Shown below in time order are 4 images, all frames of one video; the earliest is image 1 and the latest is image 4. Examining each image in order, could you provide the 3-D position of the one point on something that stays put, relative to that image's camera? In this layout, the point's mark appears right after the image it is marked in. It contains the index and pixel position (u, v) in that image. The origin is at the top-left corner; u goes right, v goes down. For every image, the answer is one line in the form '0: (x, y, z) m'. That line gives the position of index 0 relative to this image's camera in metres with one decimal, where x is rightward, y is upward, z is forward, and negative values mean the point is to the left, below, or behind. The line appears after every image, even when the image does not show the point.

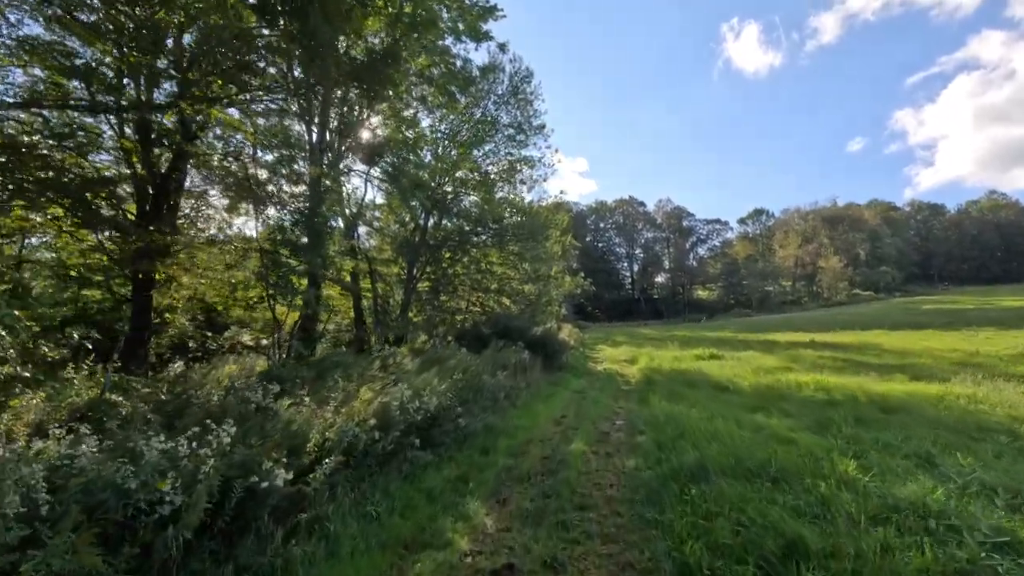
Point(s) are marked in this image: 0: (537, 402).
0: (+0.6, -2.5, +12.5) m
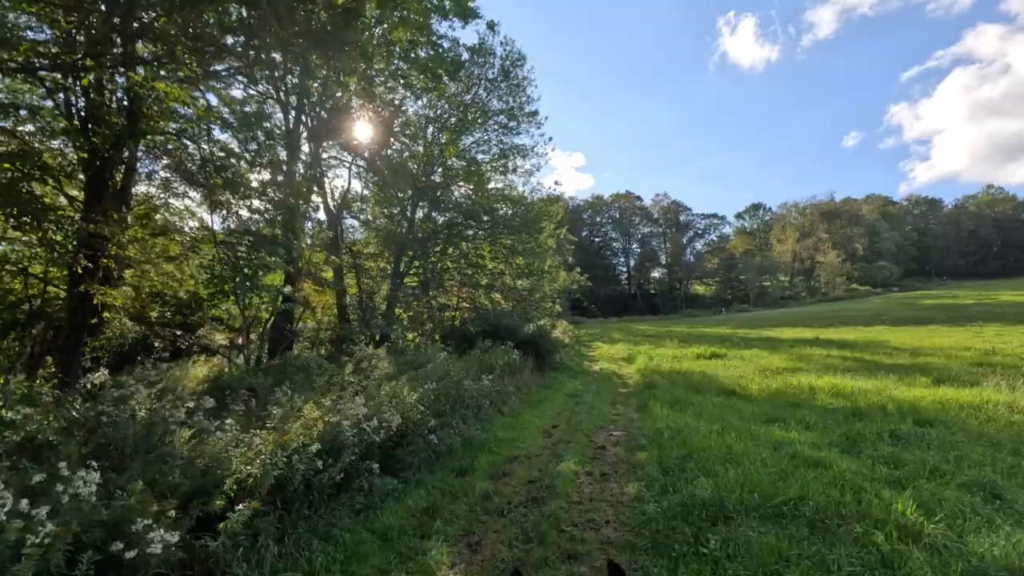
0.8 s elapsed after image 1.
0: (+0.3, -2.4, +11.4) m
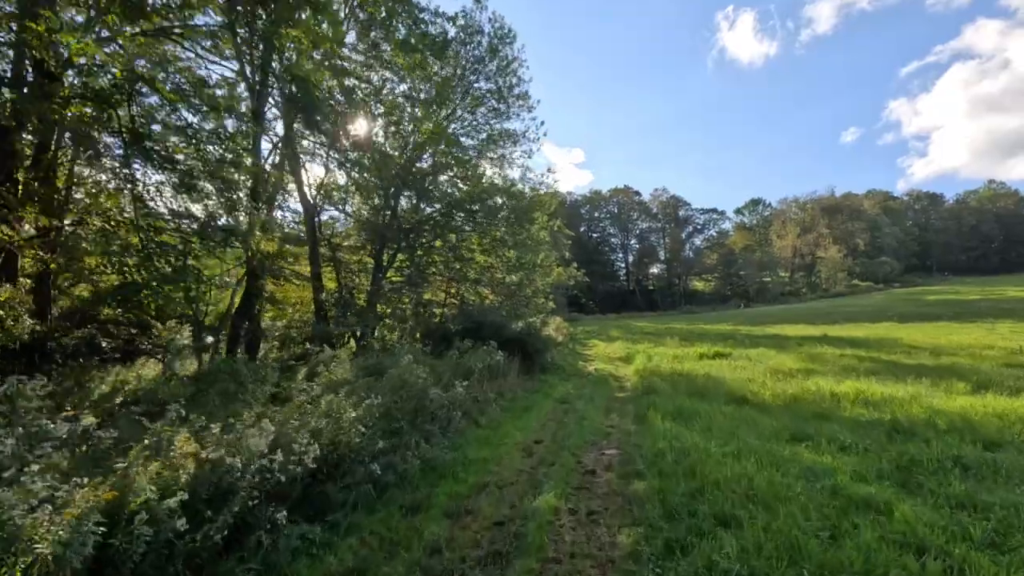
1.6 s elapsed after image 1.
0: (-0.1, -2.2, +9.9) m
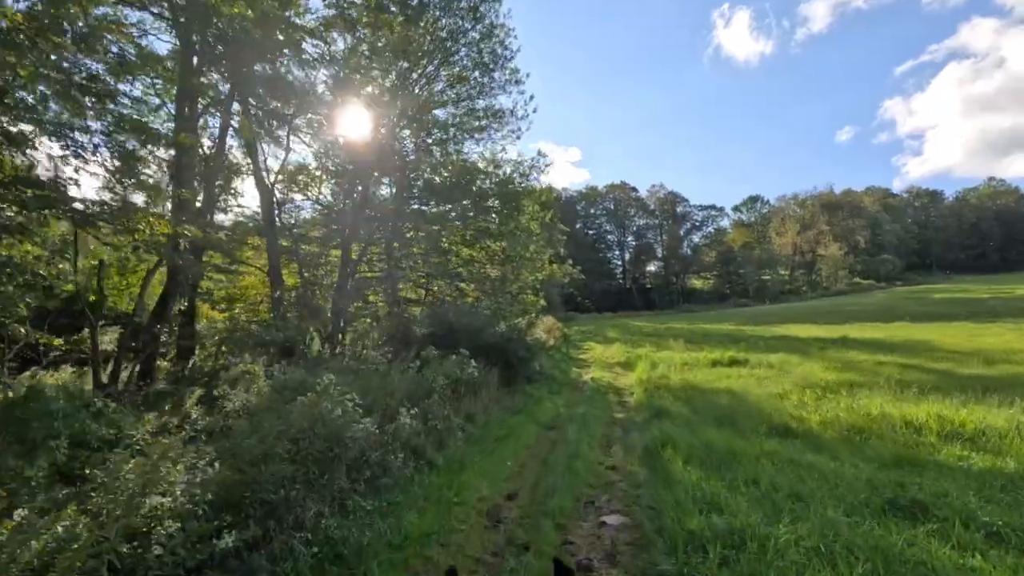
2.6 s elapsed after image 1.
0: (-0.5, -2.2, +7.5) m
